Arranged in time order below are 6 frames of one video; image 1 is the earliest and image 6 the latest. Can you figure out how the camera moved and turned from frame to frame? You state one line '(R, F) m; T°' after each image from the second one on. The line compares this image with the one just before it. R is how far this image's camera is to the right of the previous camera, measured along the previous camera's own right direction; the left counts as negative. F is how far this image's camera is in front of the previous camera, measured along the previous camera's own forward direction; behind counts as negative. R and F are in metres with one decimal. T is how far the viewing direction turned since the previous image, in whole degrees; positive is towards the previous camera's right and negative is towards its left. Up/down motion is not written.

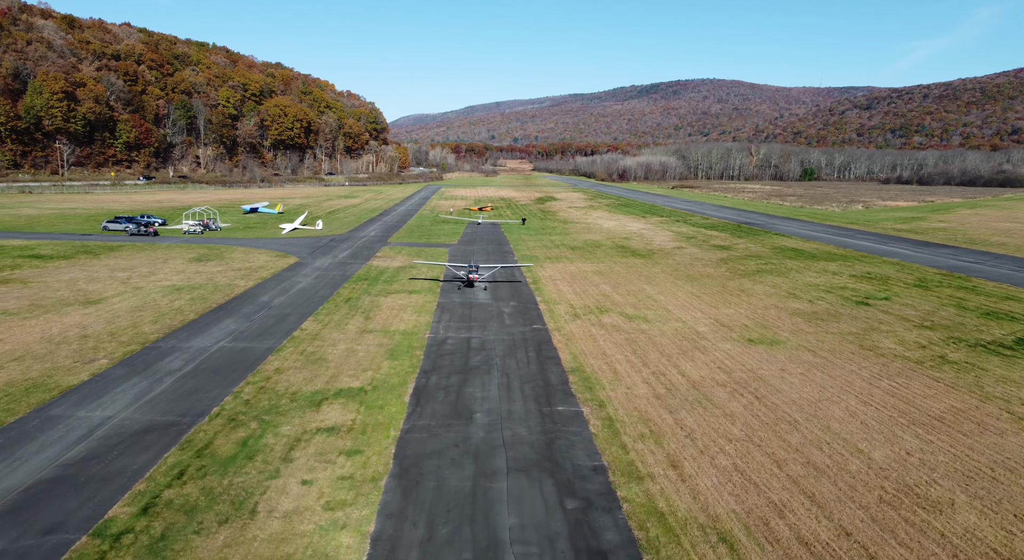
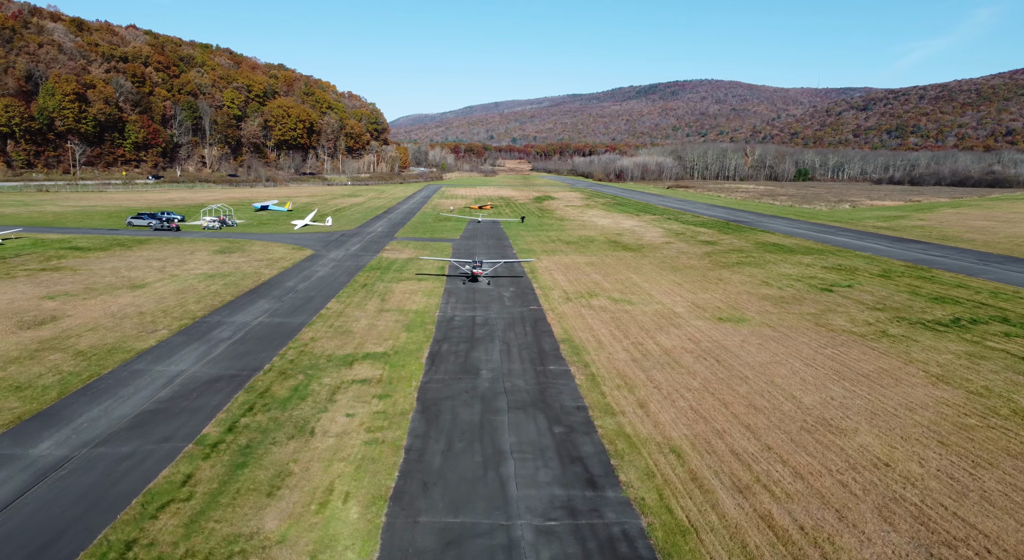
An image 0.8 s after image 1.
(0.0, -3.4) m; 0°
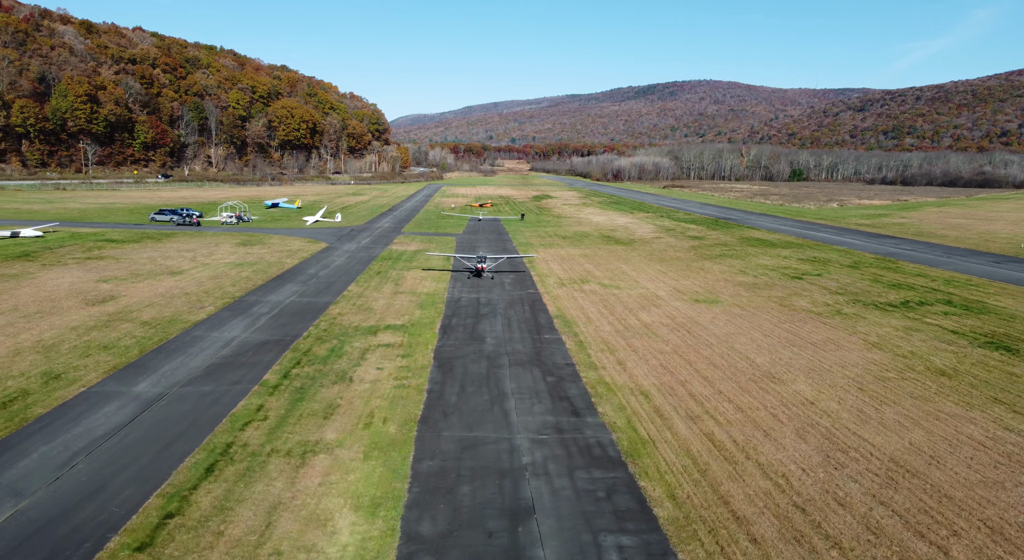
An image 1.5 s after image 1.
(-0.1, -3.5) m; 0°
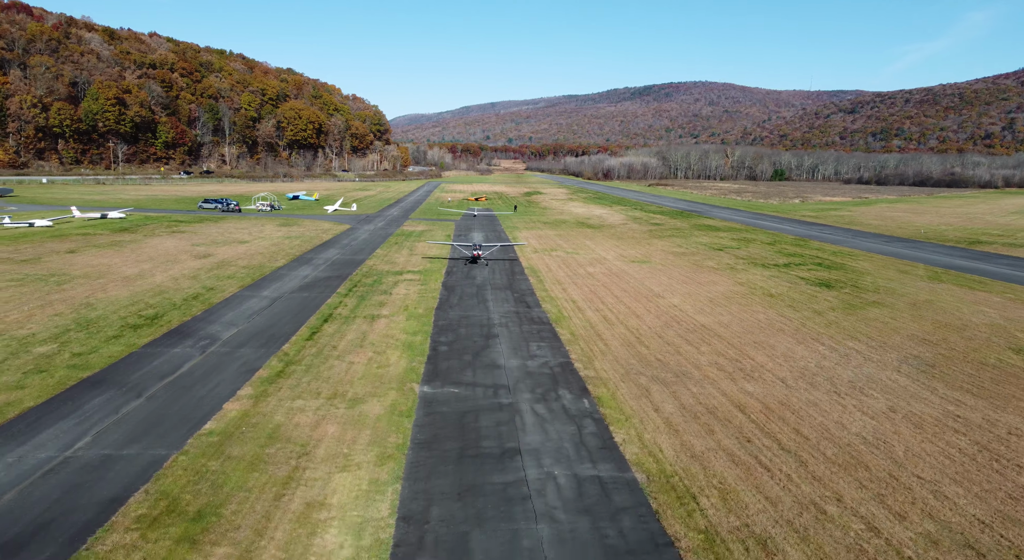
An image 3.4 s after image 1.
(+0.8, -10.9) m; 0°
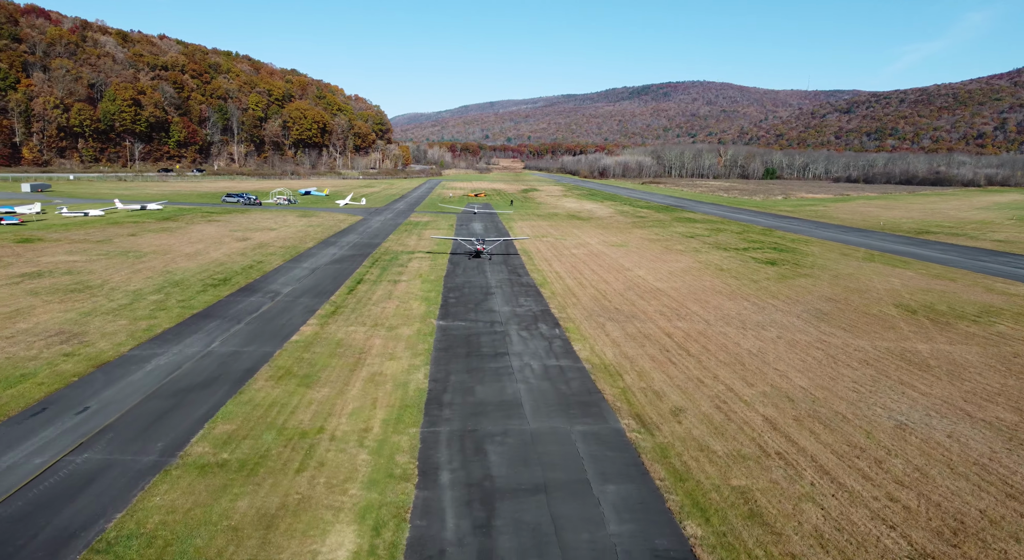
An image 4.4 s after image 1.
(+0.3, -6.3) m; 0°
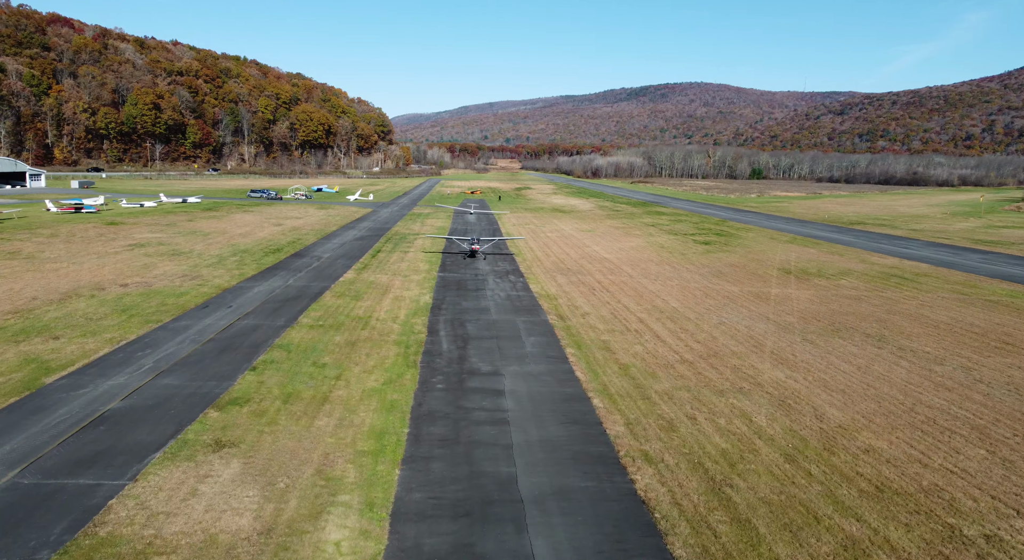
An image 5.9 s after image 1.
(+1.1, -9.7) m; 0°
